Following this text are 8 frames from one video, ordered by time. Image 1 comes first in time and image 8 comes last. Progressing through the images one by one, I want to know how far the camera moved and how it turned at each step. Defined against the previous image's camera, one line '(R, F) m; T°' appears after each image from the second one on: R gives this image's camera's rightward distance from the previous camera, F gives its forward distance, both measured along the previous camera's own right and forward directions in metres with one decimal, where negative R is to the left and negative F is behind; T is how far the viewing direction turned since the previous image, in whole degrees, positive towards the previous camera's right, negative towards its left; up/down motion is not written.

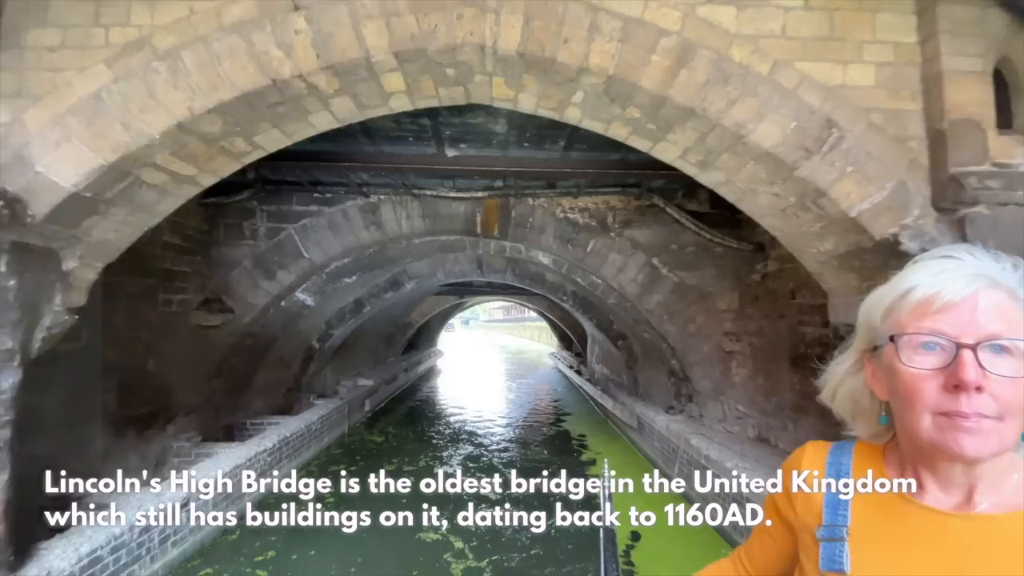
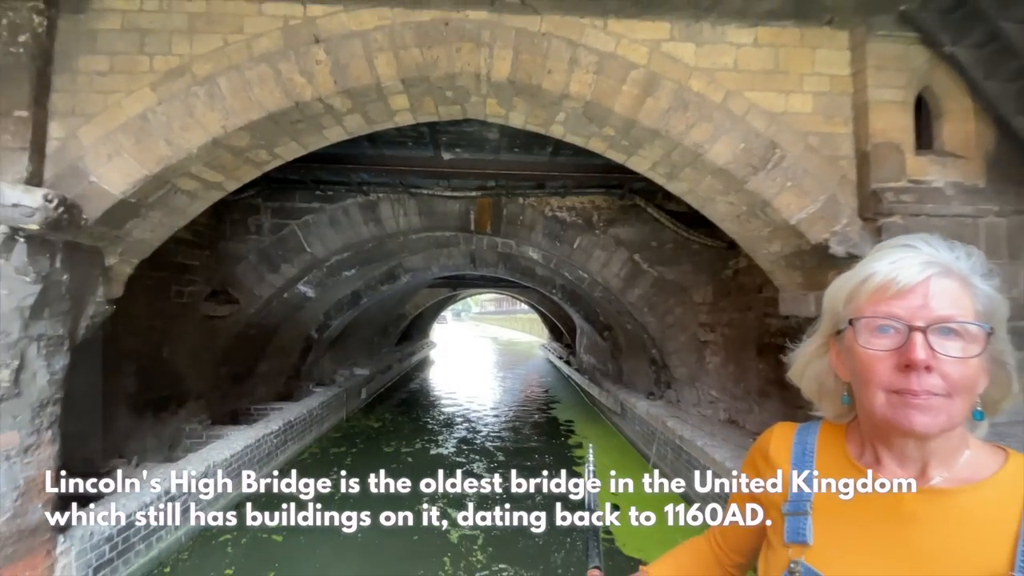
(0.0, -0.4) m; +1°
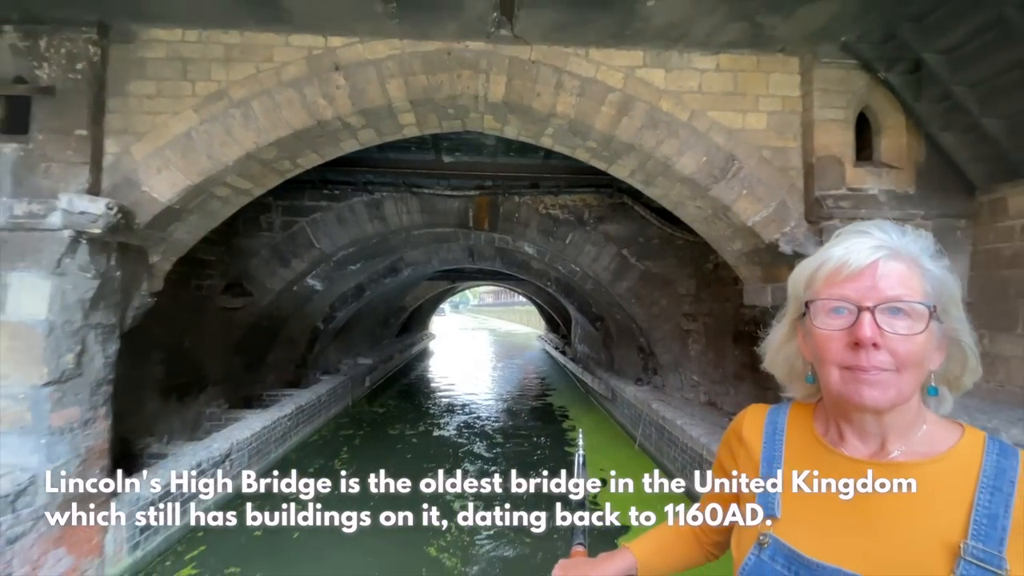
(0.0, -0.4) m; 0°
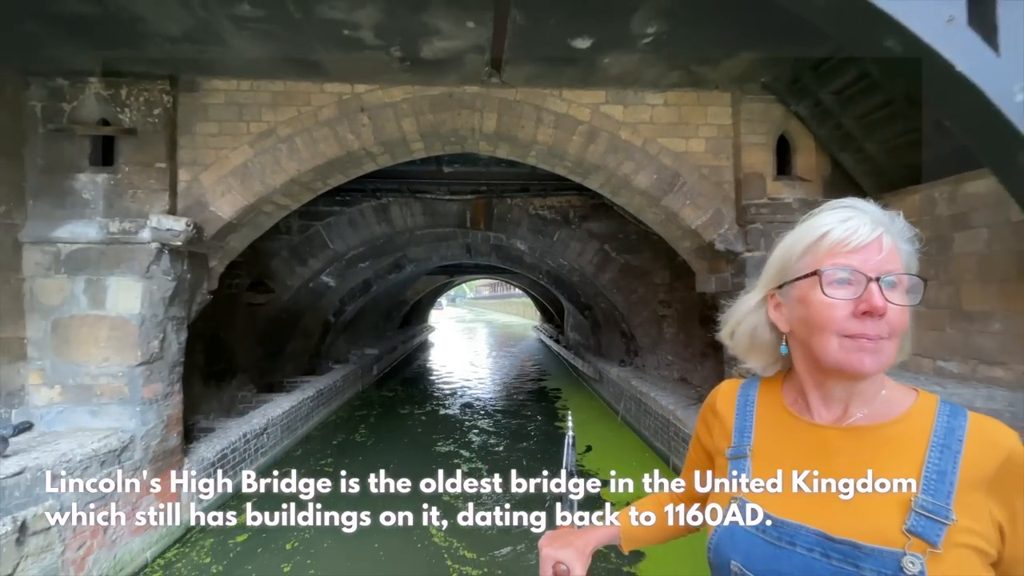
(0.0, -0.8) m; 0°
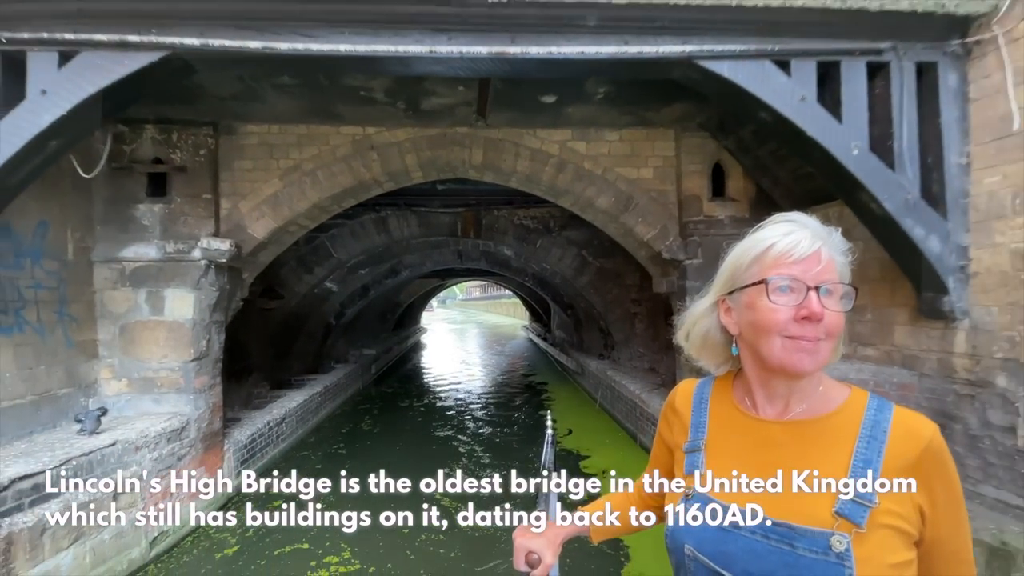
(0.0, -0.8) m; +1°
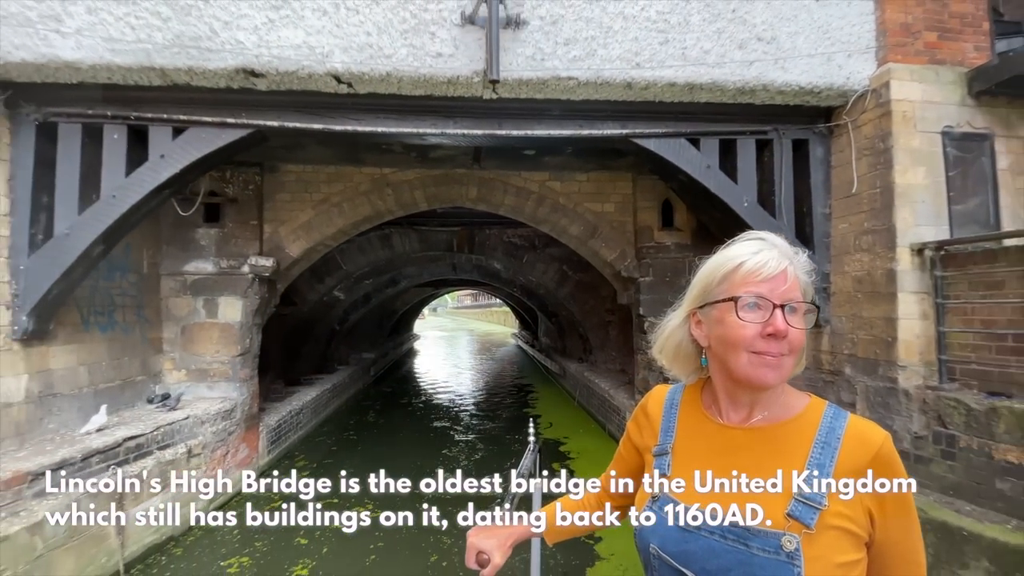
(0.0, -1.1) m; +1°
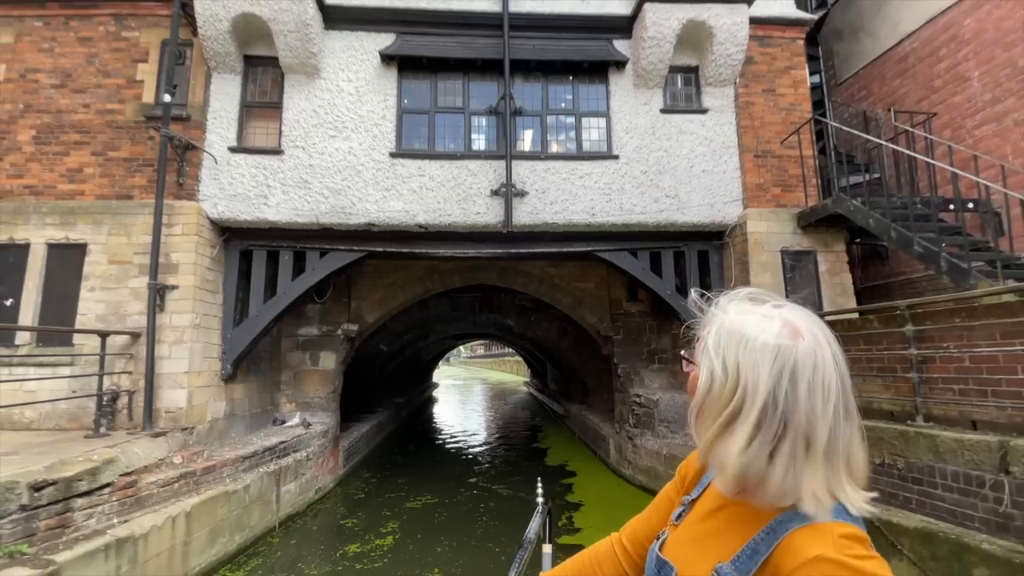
(0.0, -2.4) m; -1°
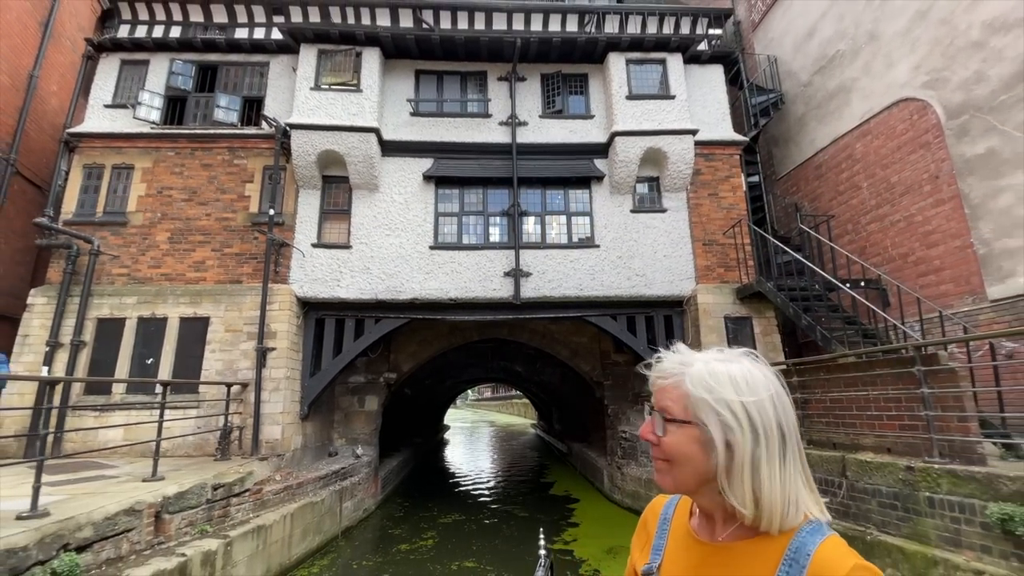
(0.0, -2.1) m; -1°
